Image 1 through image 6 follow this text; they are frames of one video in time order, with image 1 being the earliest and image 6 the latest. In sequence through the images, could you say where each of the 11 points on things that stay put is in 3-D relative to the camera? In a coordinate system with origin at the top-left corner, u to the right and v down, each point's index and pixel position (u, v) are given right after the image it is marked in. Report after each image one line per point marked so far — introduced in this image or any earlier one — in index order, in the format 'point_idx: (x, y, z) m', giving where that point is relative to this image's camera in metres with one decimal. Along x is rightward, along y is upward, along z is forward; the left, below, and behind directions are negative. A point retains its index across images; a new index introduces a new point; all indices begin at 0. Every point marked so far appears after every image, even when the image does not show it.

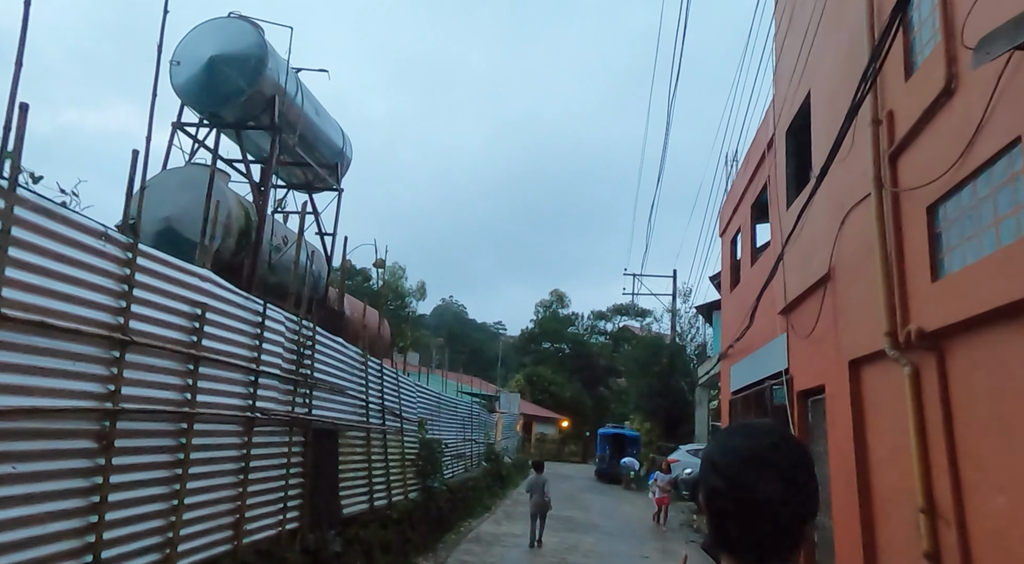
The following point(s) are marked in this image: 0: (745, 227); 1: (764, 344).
0: (+4.1, +1.0, +14.3) m
1: (+3.7, -0.9, +11.8) m
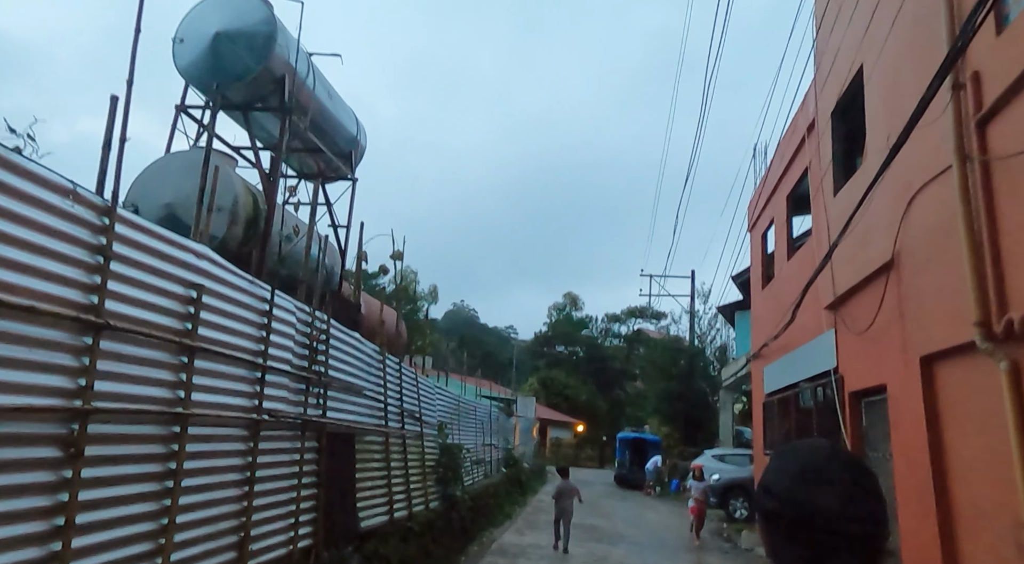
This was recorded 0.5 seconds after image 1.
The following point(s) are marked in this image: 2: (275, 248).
0: (+4.5, +1.1, +13.6) m
1: (+4.0, -0.8, +11.0) m
2: (-2.2, +0.3, +7.6) m
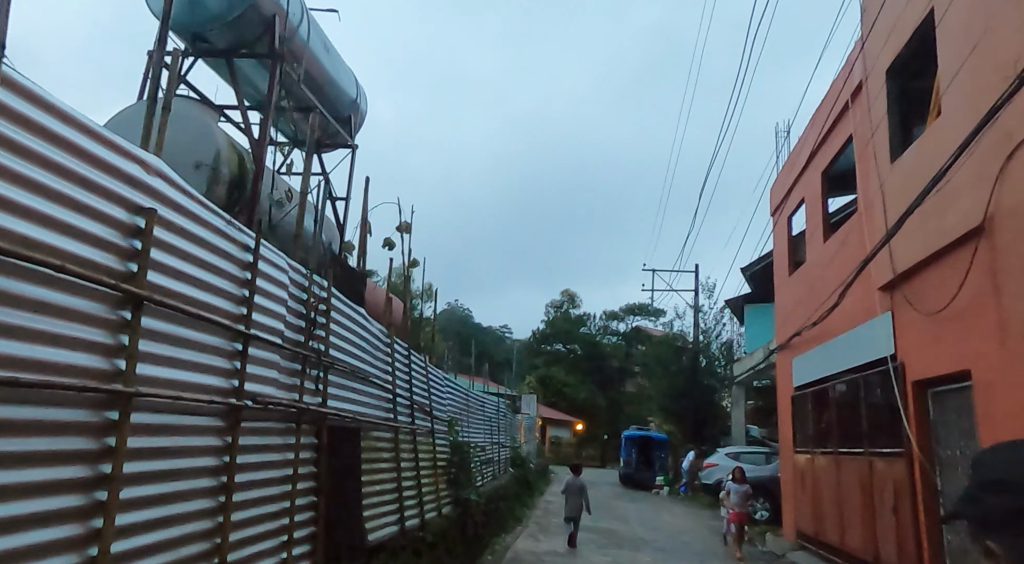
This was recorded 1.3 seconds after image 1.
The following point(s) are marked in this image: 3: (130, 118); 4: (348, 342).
0: (+4.6, +1.3, +12.6) m
1: (+4.2, -0.6, +10.0) m
2: (-2.0, +0.6, +6.5) m
3: (-2.8, +1.2, +6.1) m
4: (-1.1, -0.4, +5.5) m
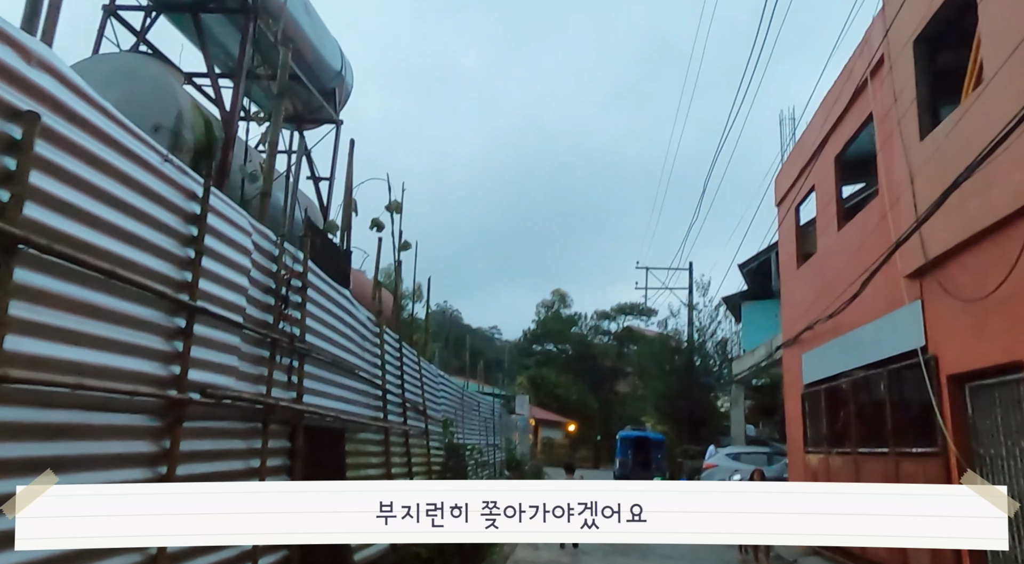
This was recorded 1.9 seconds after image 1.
0: (+4.6, +1.4, +12.0) m
1: (+4.2, -0.4, +9.4) m
2: (-2.0, +0.7, +5.8) m
3: (-2.8, +1.3, +5.3) m
4: (-1.1, -0.3, +4.8) m
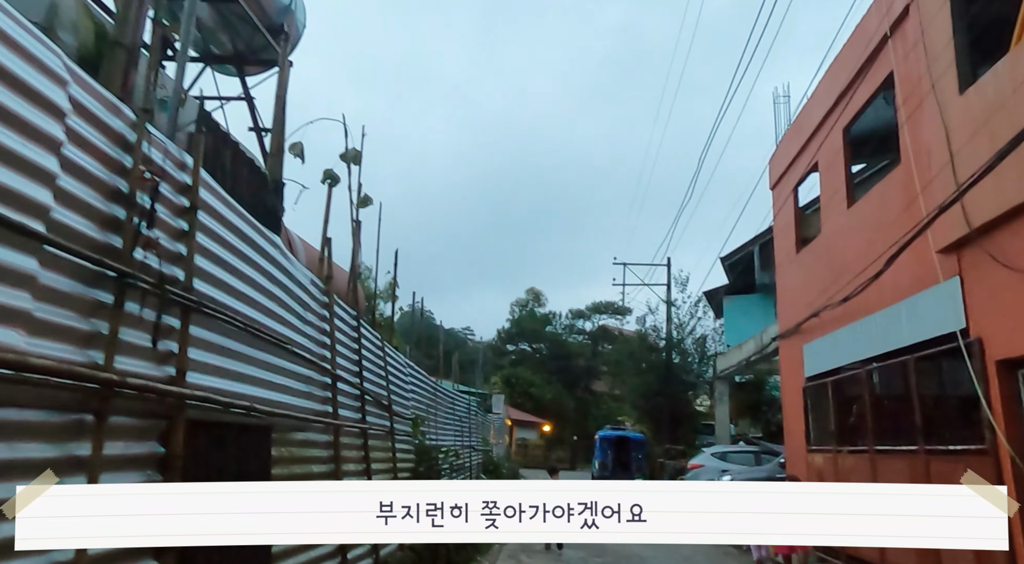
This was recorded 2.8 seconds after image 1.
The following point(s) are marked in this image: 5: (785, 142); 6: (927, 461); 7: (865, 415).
0: (+4.3, +1.7, +11.0) m
1: (+4.0, -0.2, +8.4) m
2: (-2.1, +0.9, +4.6) m
3: (-2.9, +1.5, +4.1) m
4: (-1.1, -0.1, +3.6) m
5: (+4.5, +2.3, +13.5) m
6: (+4.0, -1.7, +7.8) m
7: (+4.1, -1.5, +9.5) m
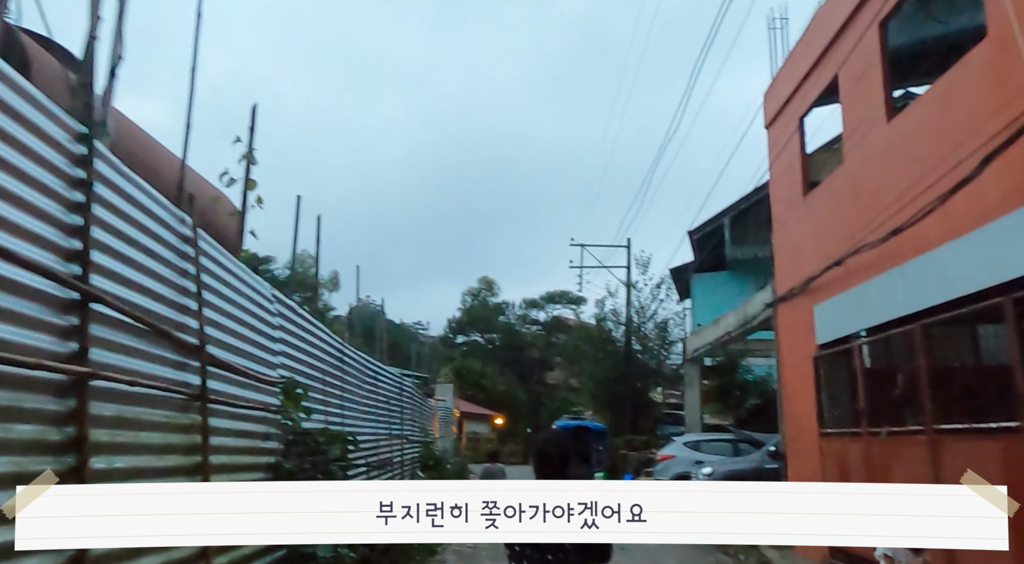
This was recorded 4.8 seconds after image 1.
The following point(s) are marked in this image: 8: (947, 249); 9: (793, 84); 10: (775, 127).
0: (+3.7, +2.3, +8.7) m
1: (+3.5, +0.4, +6.1) m
2: (-2.3, +1.5, +2.0) m
3: (-3.1, +2.1, +1.4) m
4: (-1.3, +0.5, +1.0) m
5: (+3.8, +3.0, +11.2) m
6: (+3.5, -1.1, +5.5) m
7: (+3.6, -0.9, +7.2) m
8: (+3.5, +0.3, +6.6) m
9: (+3.7, +2.7, +11.0) m
10: (+3.8, +2.3, +11.9) m
